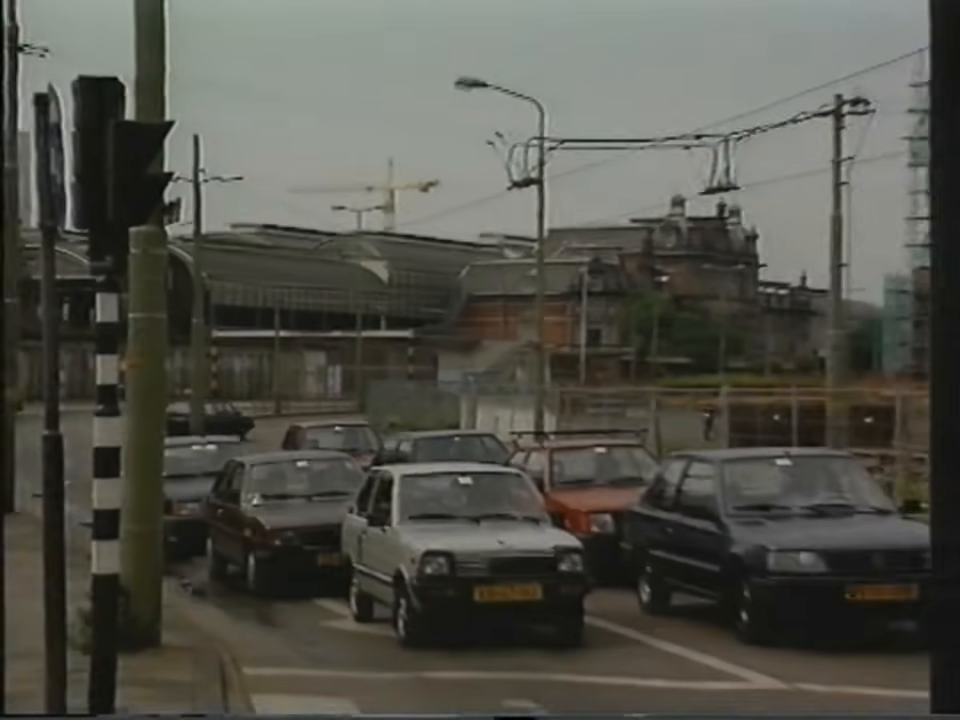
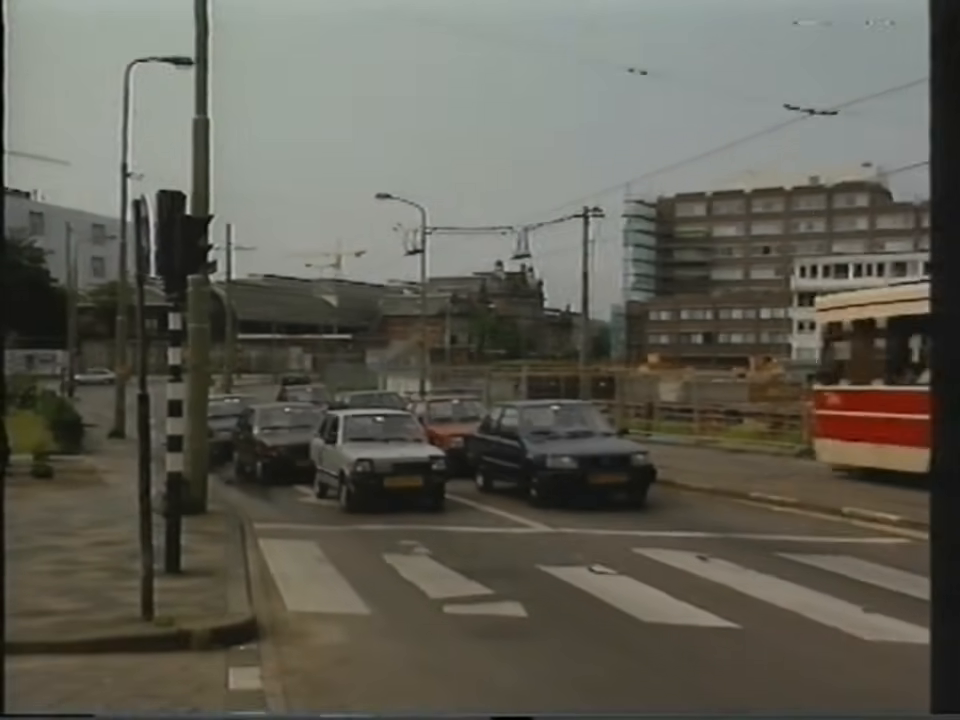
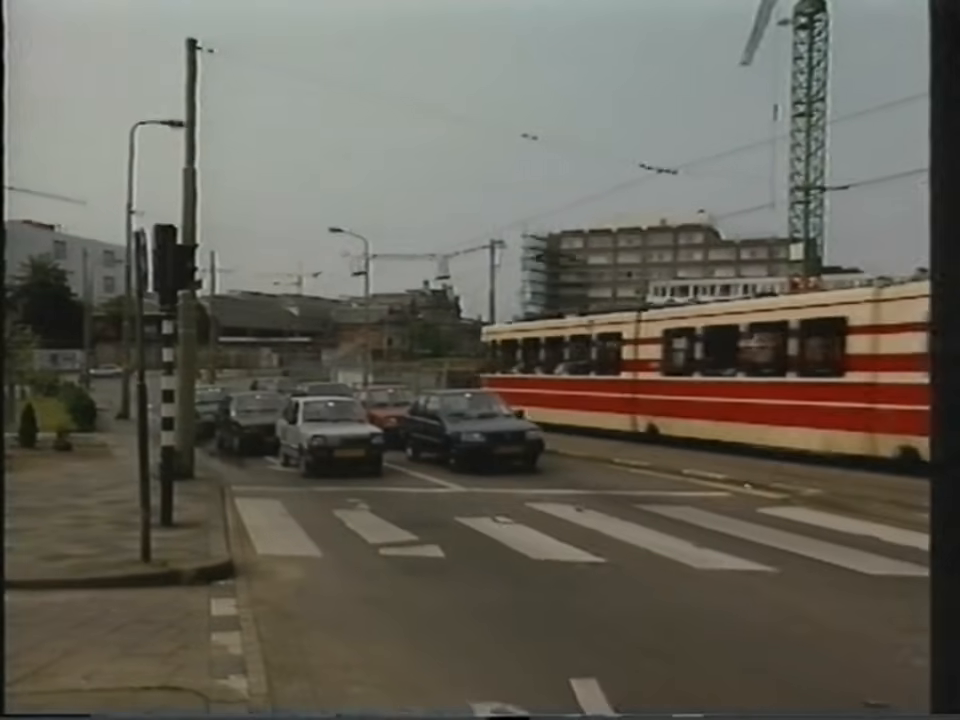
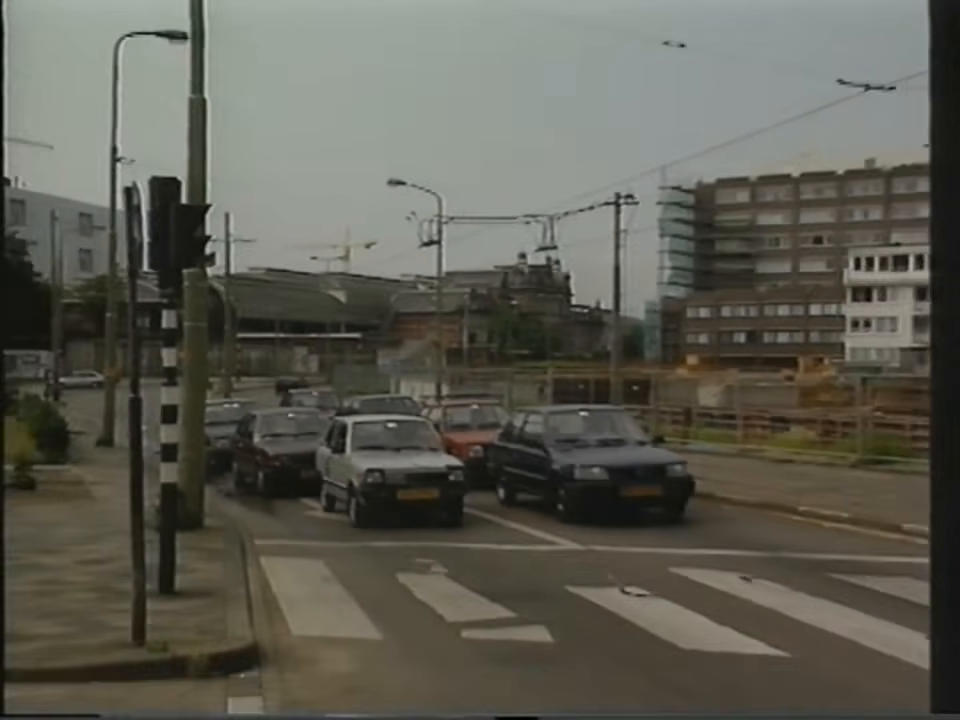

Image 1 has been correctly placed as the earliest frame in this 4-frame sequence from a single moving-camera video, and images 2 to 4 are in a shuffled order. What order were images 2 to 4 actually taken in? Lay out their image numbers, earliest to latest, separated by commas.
4, 2, 3
